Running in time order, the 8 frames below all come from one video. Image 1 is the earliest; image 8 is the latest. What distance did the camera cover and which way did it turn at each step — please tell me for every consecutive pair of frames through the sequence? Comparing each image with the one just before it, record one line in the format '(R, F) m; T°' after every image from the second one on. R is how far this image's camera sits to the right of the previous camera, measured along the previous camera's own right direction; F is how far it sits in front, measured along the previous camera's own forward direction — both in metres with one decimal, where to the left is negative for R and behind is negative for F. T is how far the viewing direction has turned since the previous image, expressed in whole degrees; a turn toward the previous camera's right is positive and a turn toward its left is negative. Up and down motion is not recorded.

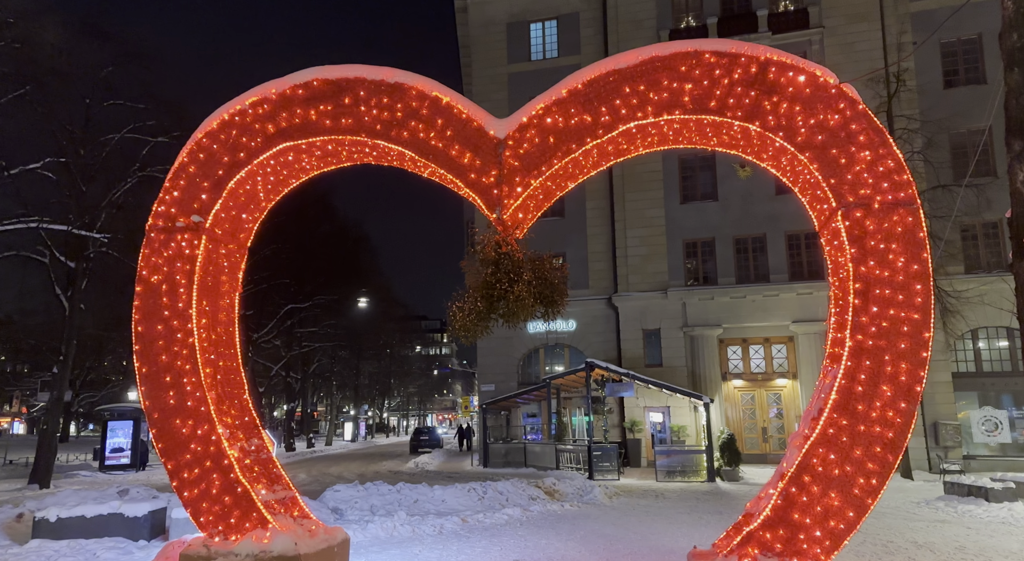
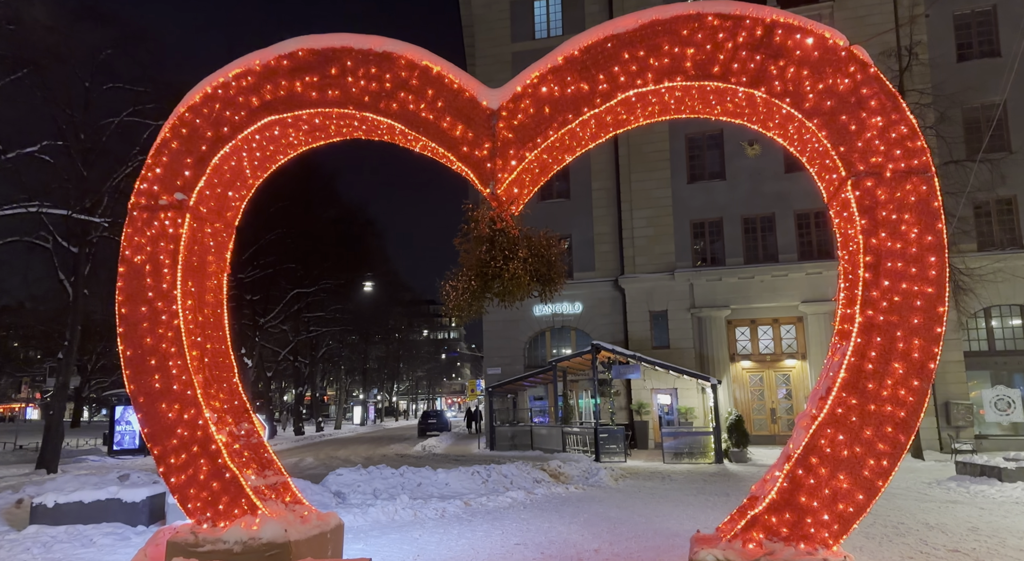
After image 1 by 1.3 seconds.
(+0.1, +0.2) m; -1°
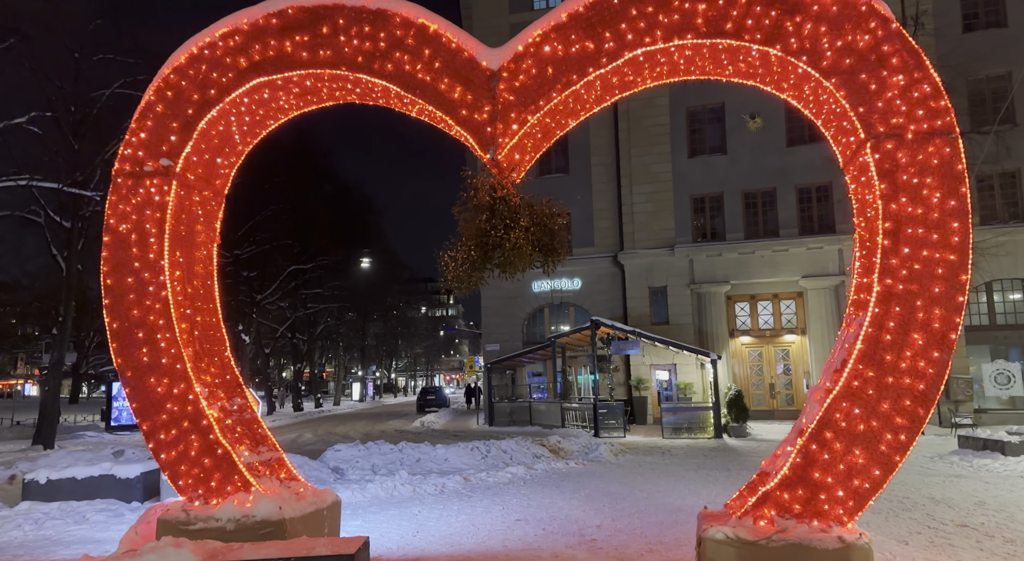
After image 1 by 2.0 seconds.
(0.0, +0.2) m; 0°
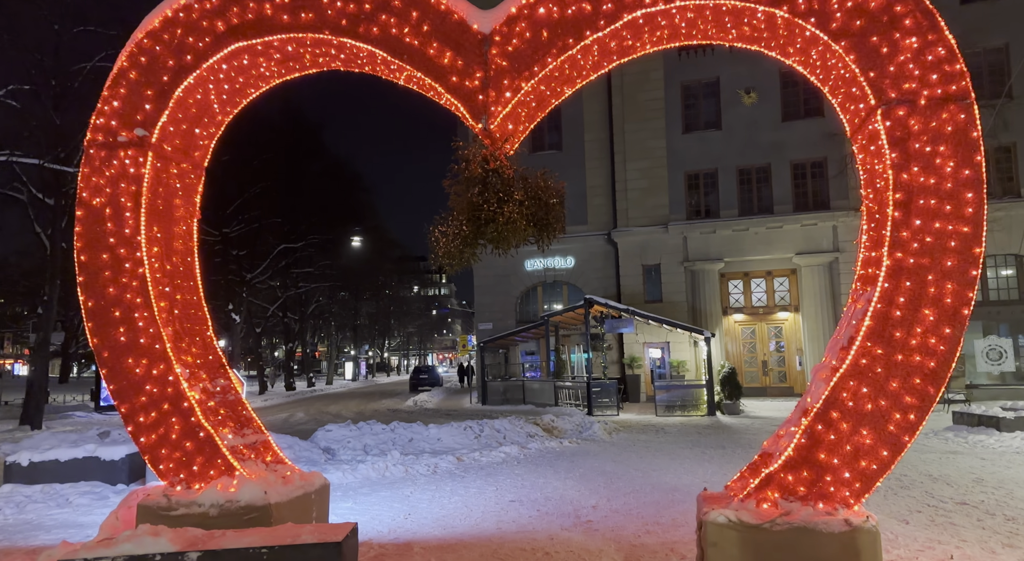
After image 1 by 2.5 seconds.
(0.0, +0.2) m; +1°
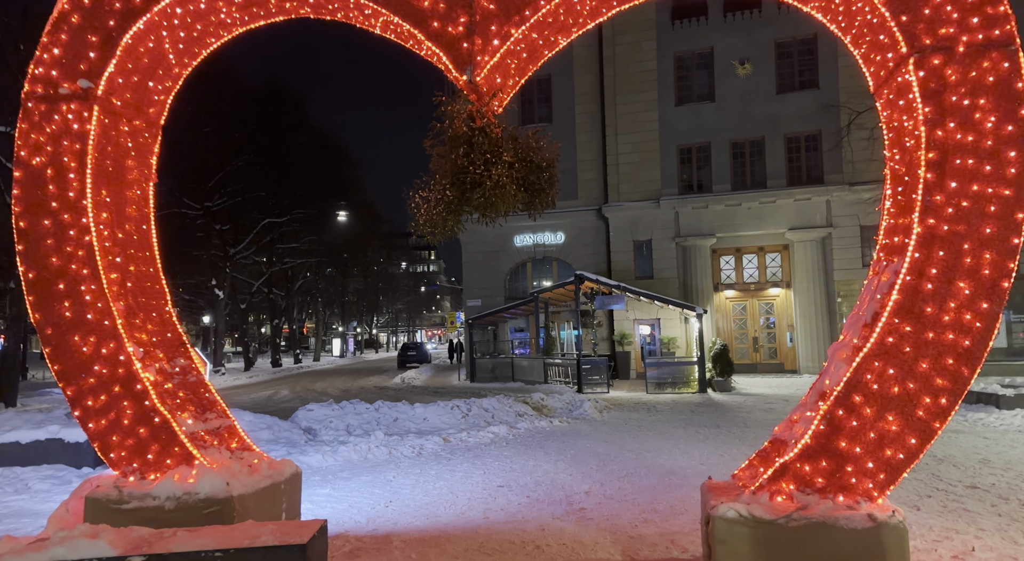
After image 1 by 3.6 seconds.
(0.0, +0.5) m; +1°
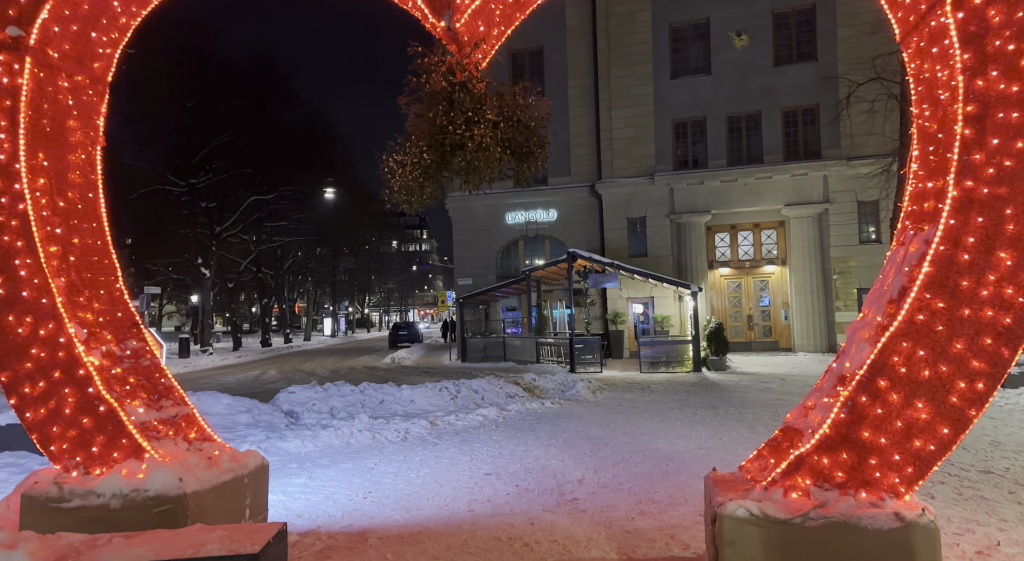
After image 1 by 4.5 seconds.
(+0.1, +0.5) m; +1°
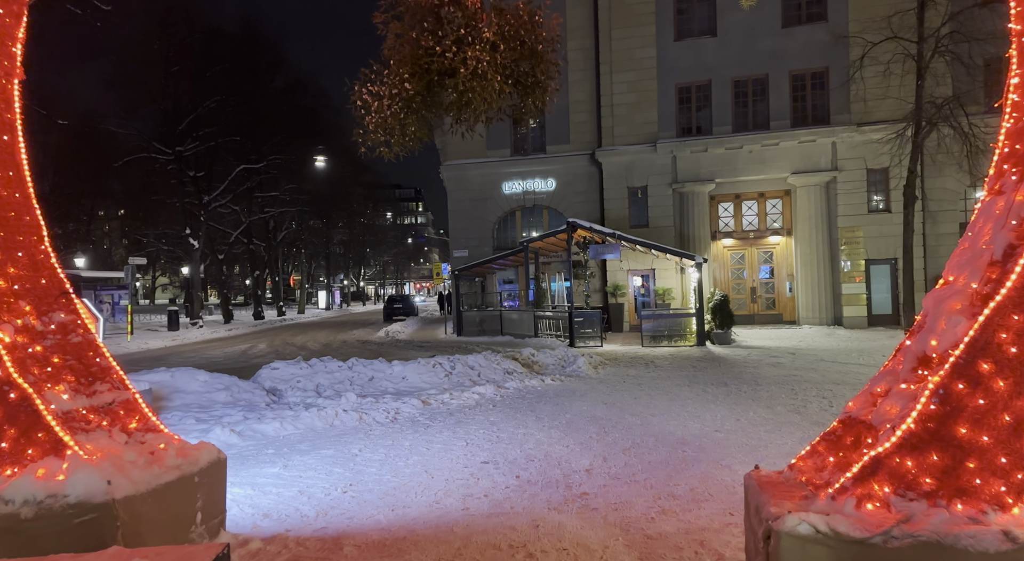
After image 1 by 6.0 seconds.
(0.0, +0.8) m; 0°
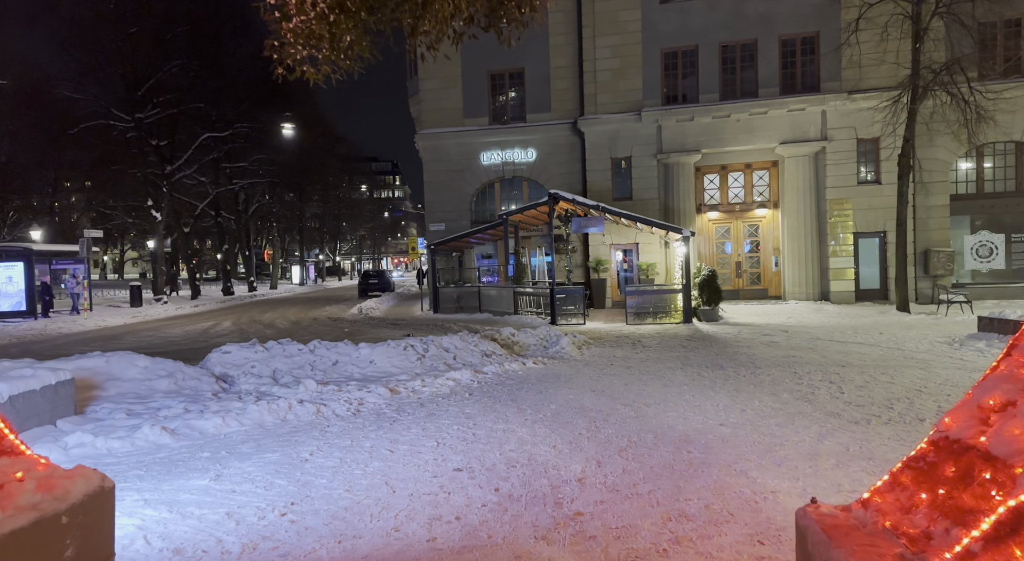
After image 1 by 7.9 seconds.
(0.0, +0.9) m; +2°
